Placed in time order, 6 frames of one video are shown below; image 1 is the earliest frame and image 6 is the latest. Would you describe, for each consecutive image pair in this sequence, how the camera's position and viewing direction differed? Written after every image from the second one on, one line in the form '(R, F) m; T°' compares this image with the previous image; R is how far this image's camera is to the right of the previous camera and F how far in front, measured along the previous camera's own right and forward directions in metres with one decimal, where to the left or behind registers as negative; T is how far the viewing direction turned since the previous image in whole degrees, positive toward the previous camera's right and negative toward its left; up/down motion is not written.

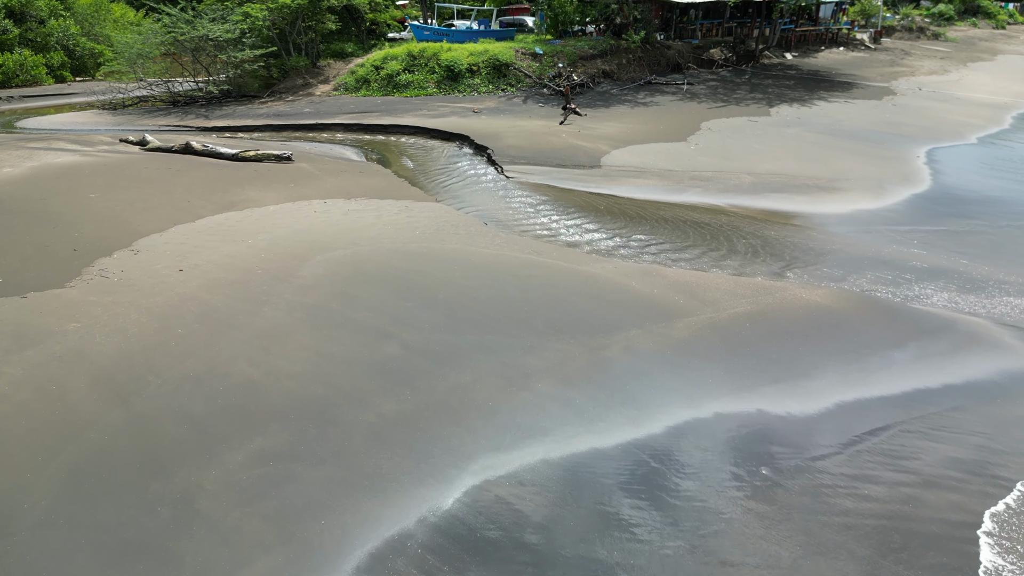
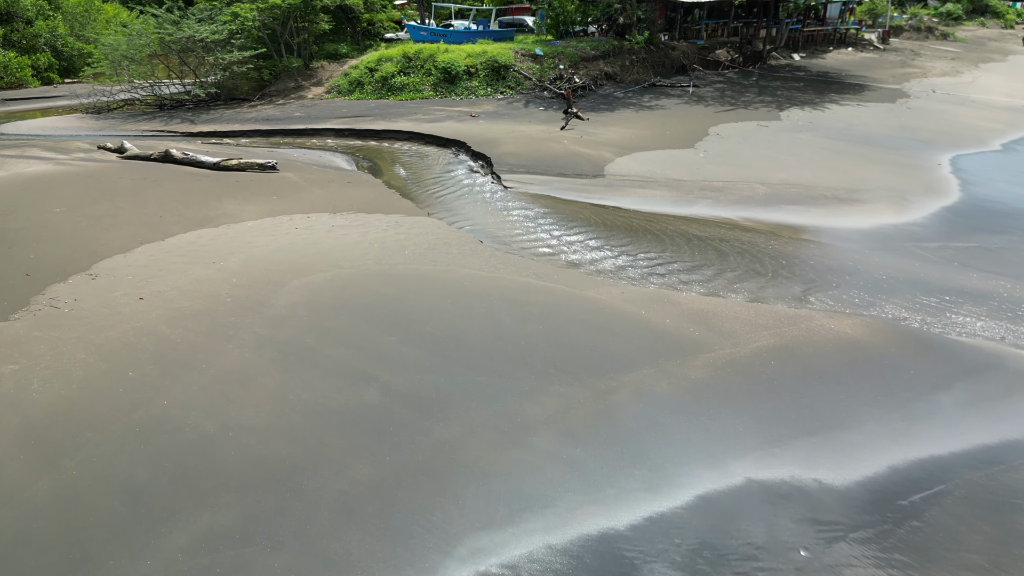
(0.0, +0.6) m; 0°
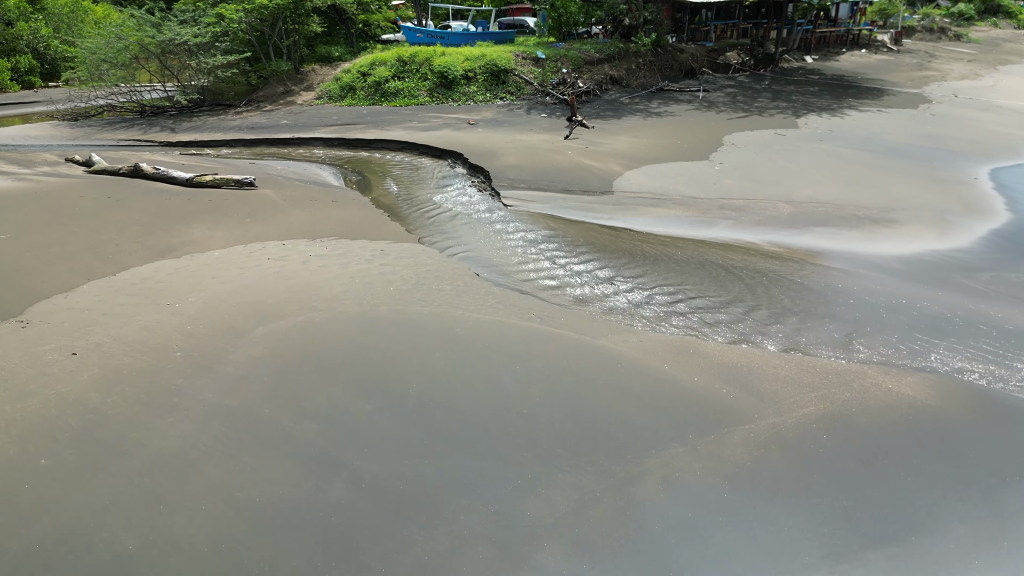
(0.0, +0.9) m; 0°
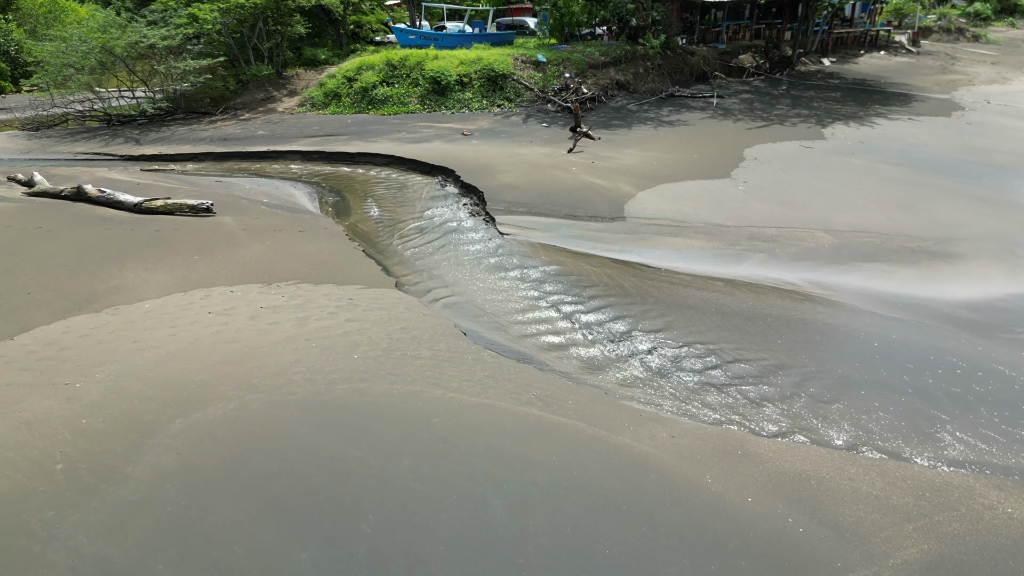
(+0.1, +1.2) m; 0°
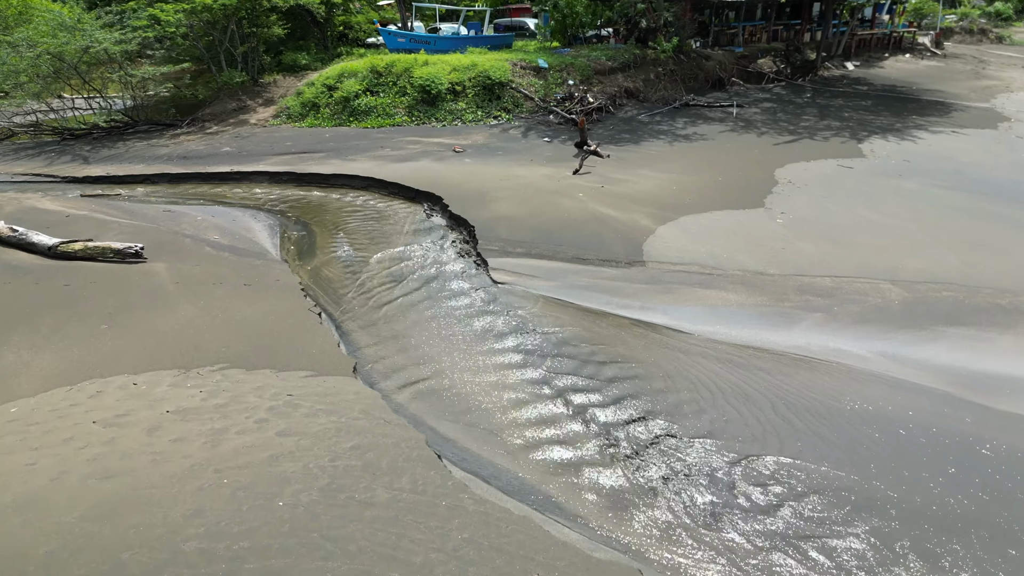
(+0.1, +1.5) m; 0°
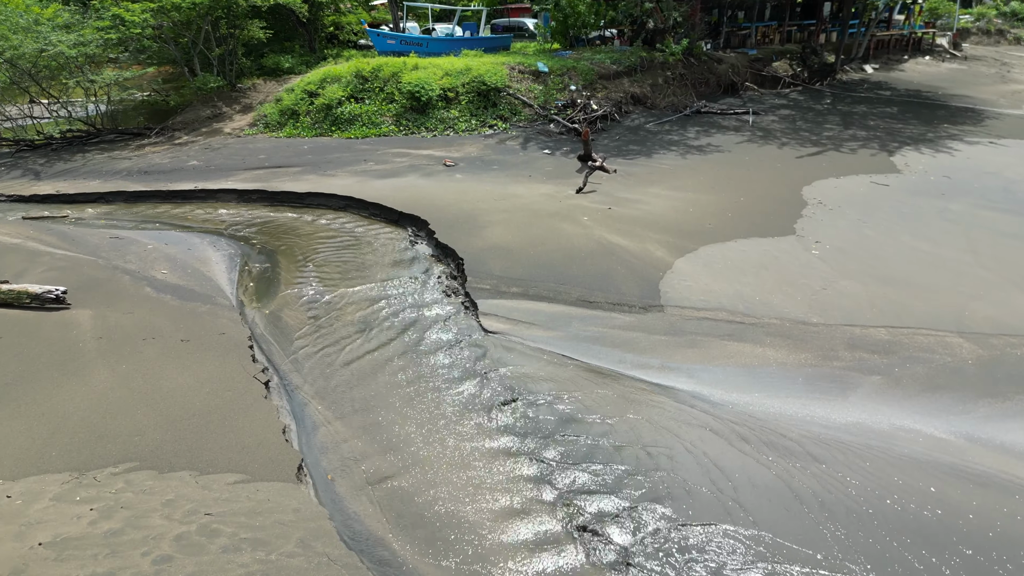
(+0.1, +1.1) m; 0°
